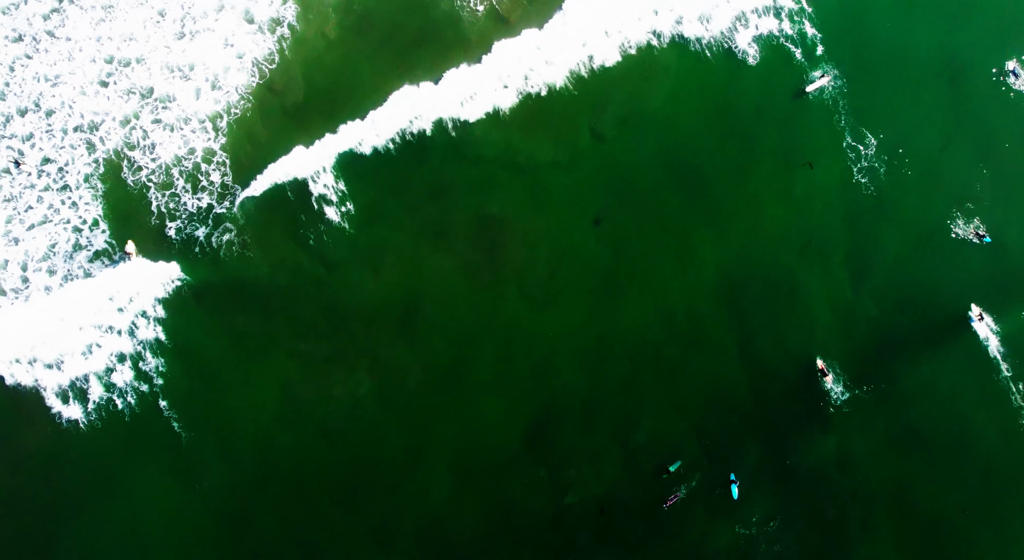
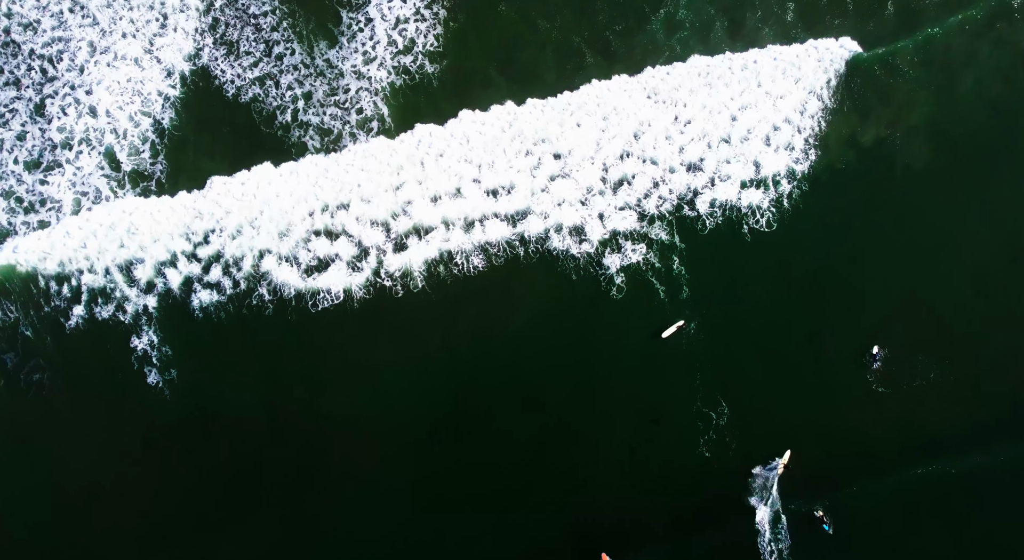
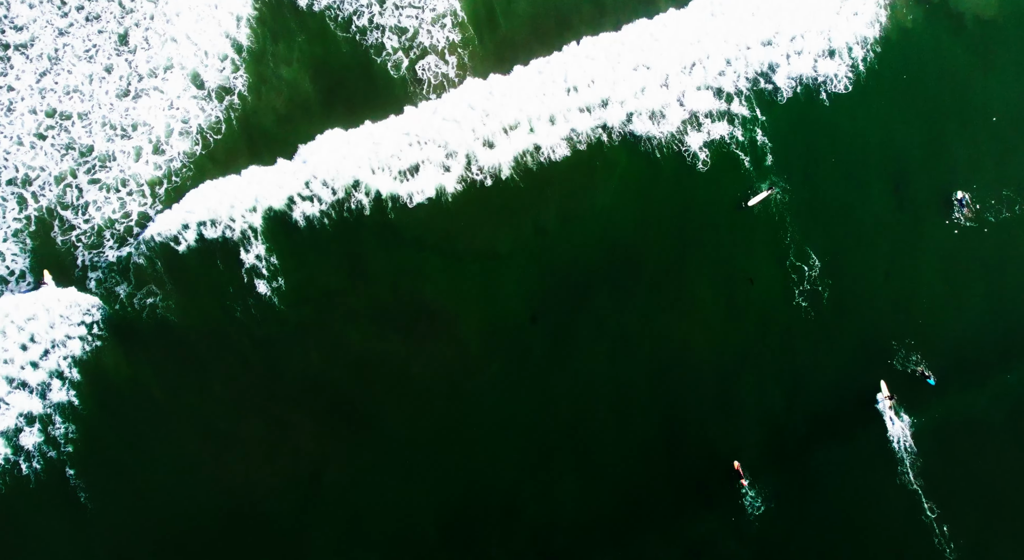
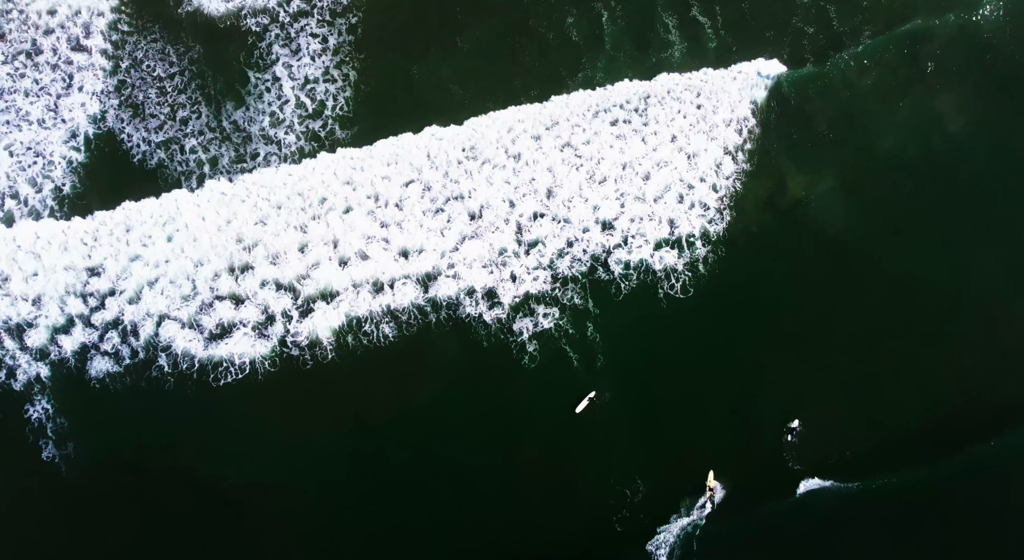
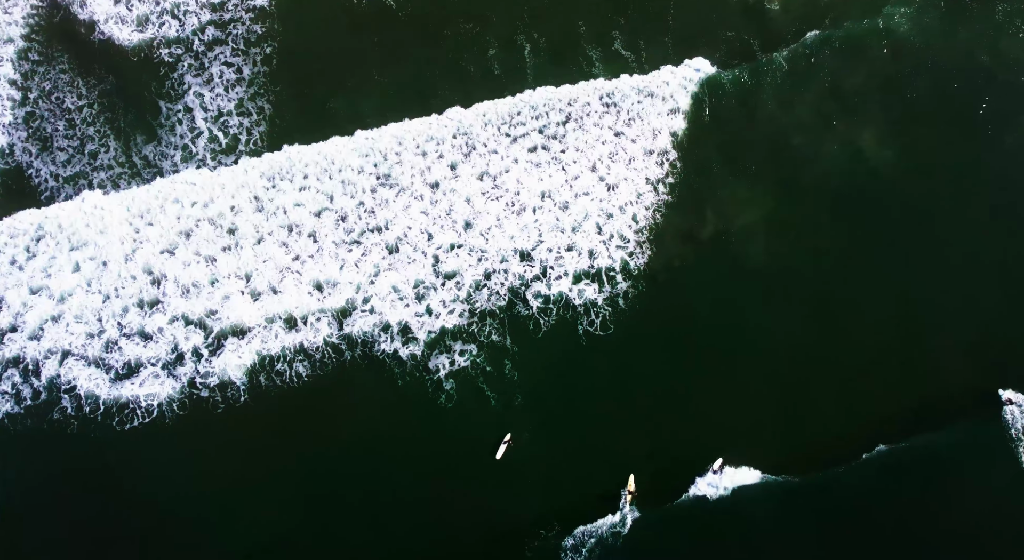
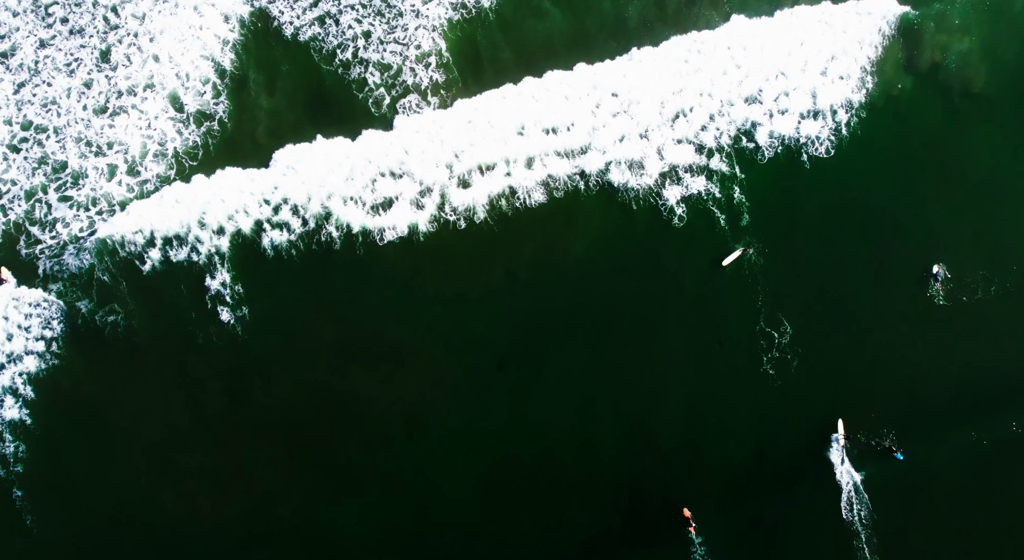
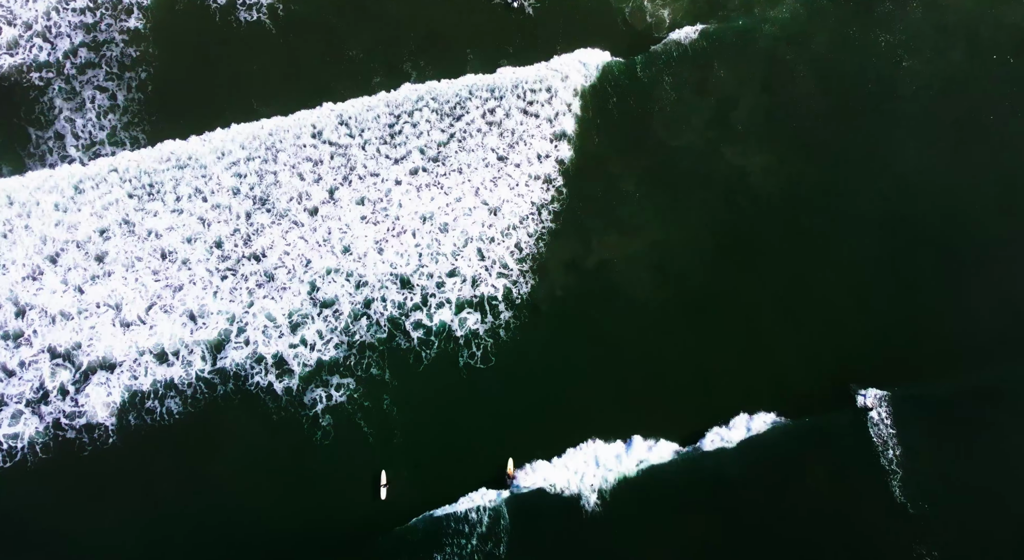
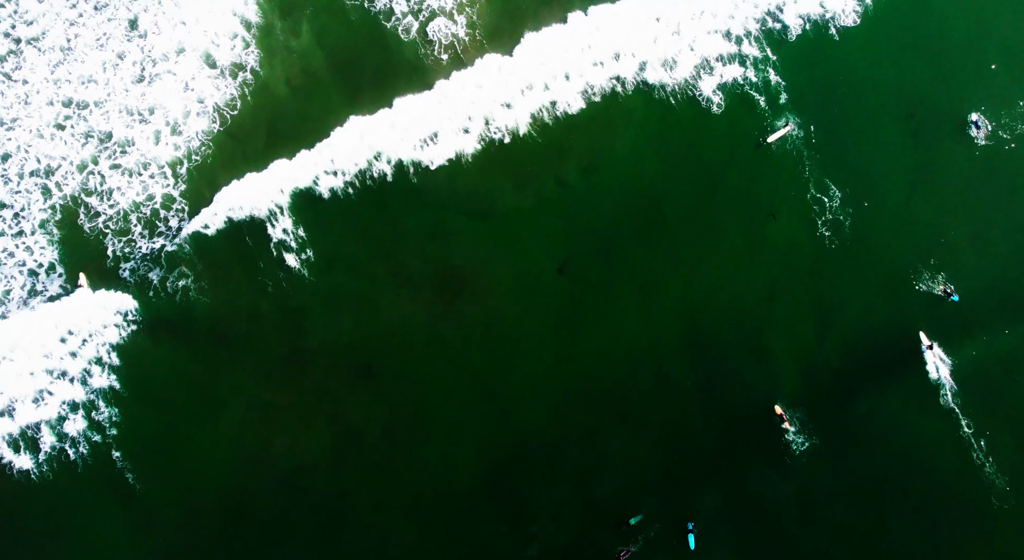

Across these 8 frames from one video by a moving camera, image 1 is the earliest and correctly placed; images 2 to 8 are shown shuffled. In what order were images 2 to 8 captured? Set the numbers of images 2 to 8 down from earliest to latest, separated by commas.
8, 3, 6, 2, 4, 5, 7
